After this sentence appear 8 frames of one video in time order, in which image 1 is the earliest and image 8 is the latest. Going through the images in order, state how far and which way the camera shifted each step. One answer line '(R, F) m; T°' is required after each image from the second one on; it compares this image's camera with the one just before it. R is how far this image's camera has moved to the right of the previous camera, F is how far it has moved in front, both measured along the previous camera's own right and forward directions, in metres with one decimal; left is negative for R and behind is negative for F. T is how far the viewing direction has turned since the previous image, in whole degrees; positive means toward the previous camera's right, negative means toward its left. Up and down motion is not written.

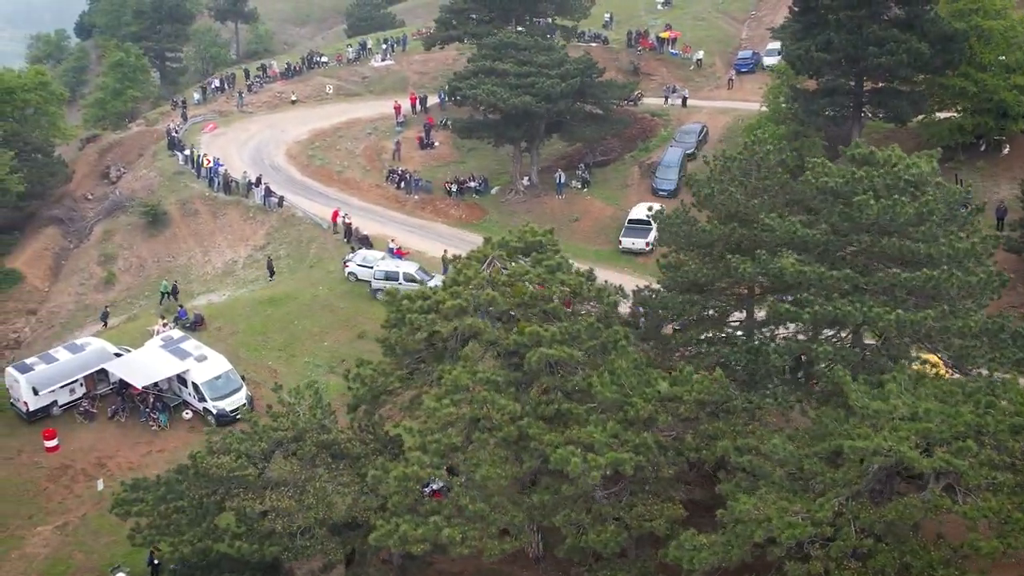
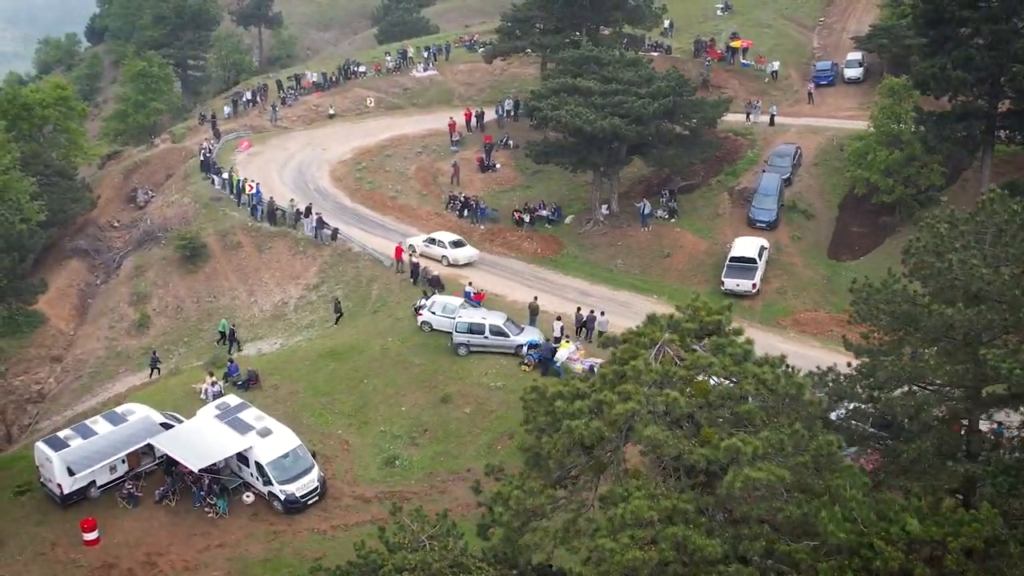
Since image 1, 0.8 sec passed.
(-2.7, +5.4) m; 0°
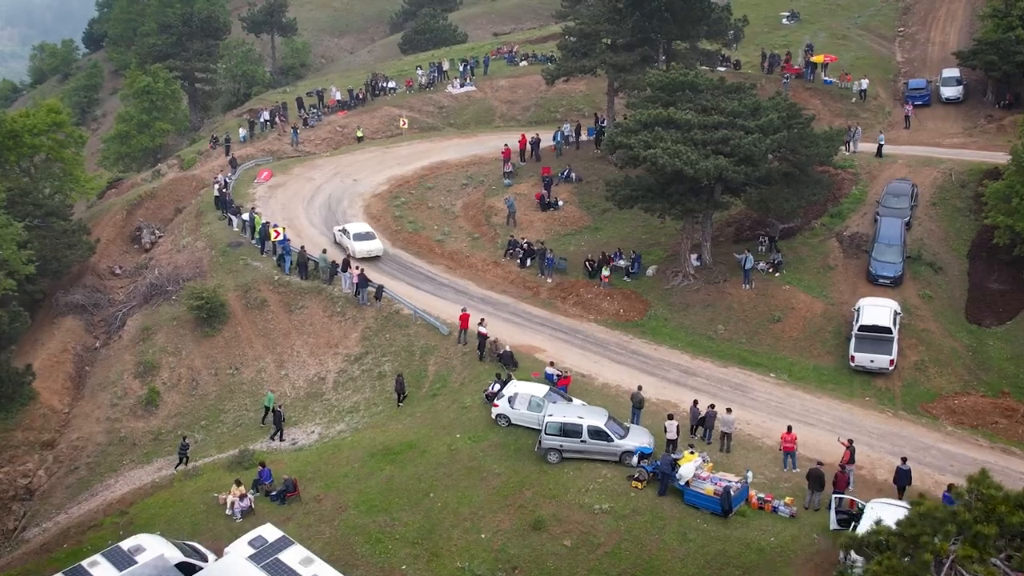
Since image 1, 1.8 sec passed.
(-2.2, +7.1) m; 0°
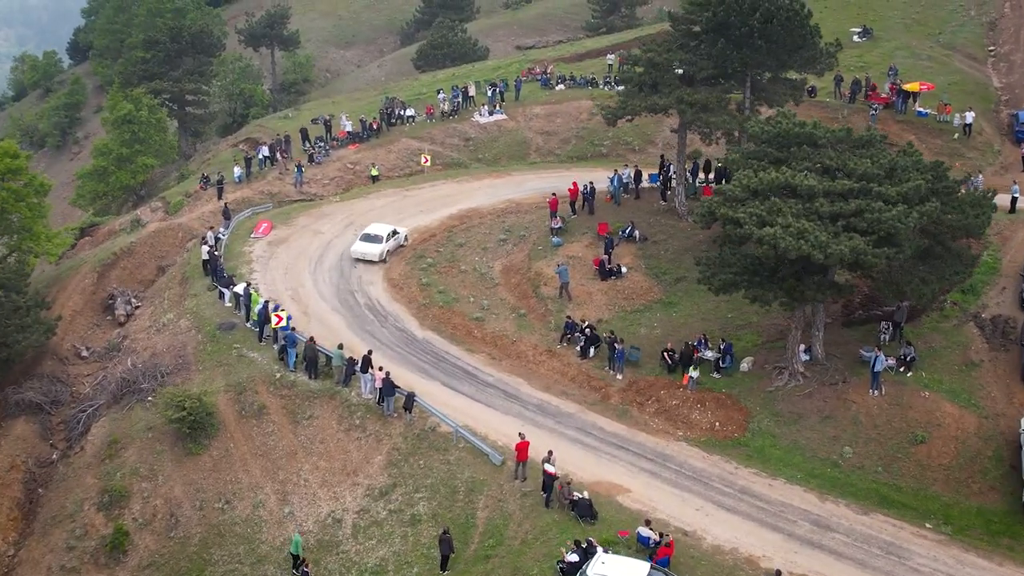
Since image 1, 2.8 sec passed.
(-1.4, +8.1) m; 0°
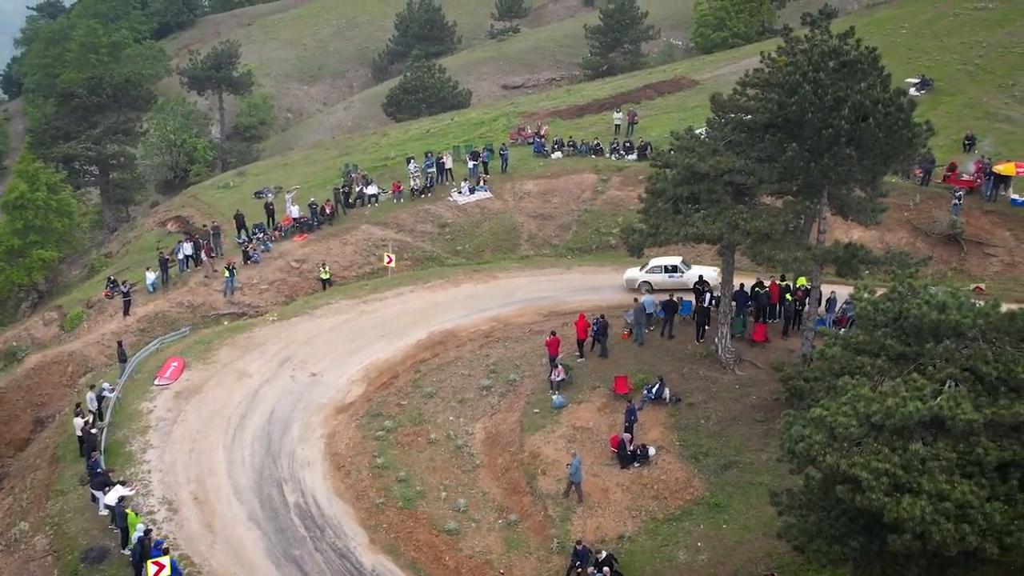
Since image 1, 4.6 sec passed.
(0.0, +10.0) m; +1°
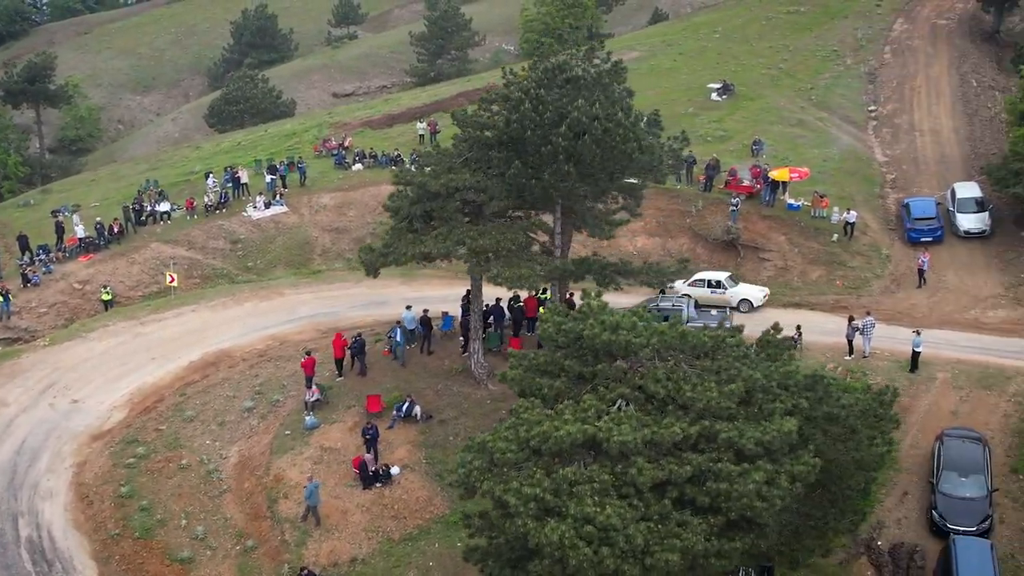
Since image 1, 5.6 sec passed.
(+3.1, 0.0) m; +4°
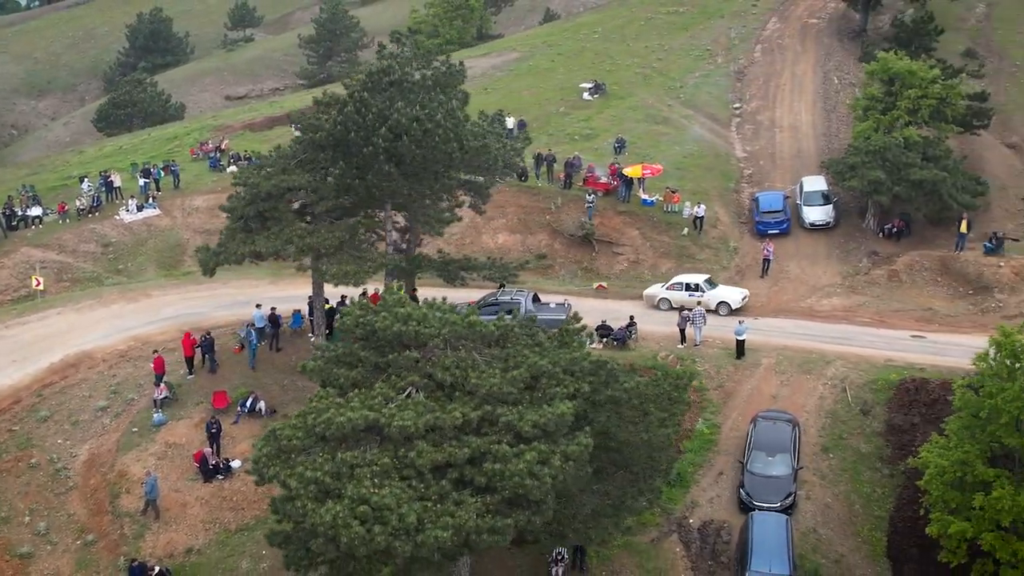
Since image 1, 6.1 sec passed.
(+2.0, -1.0) m; +3°
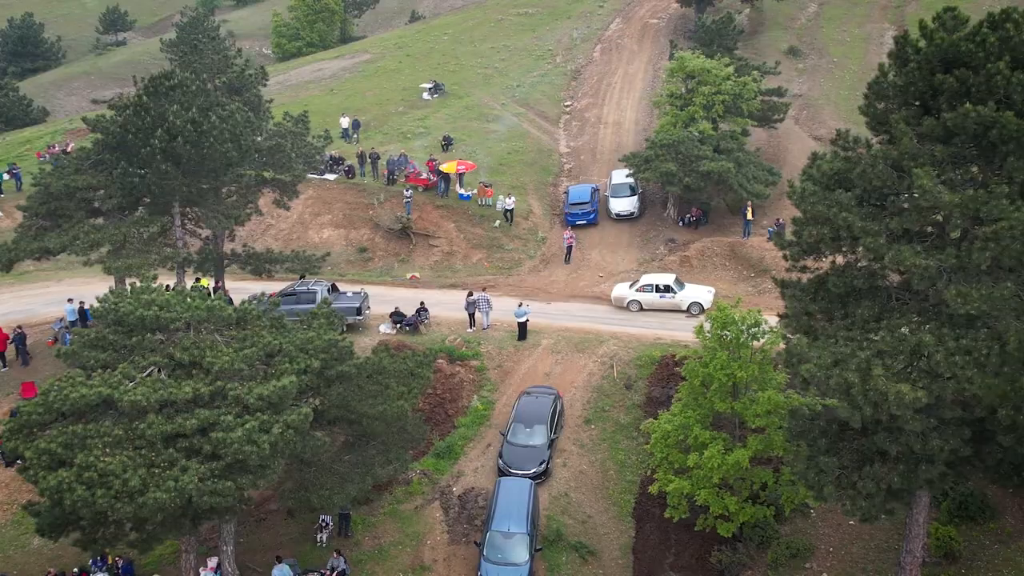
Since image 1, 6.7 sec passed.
(+3.0, -2.1) m; +3°
